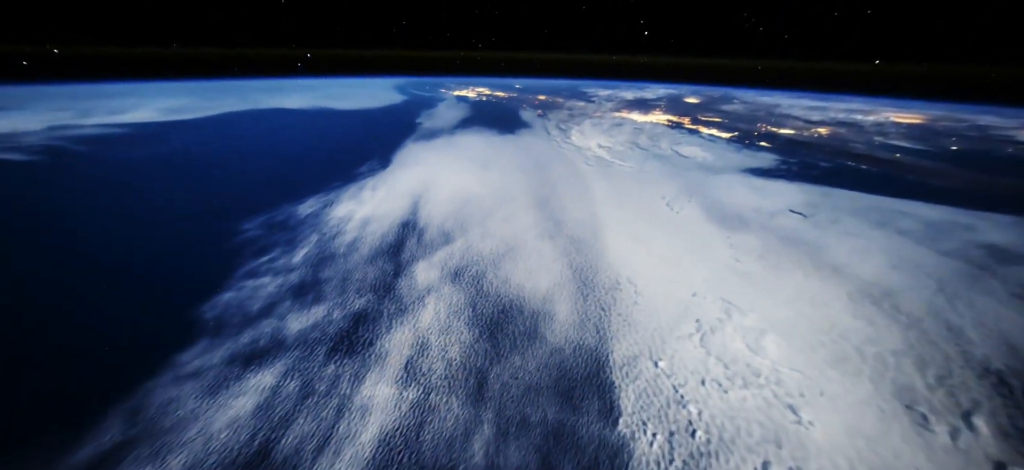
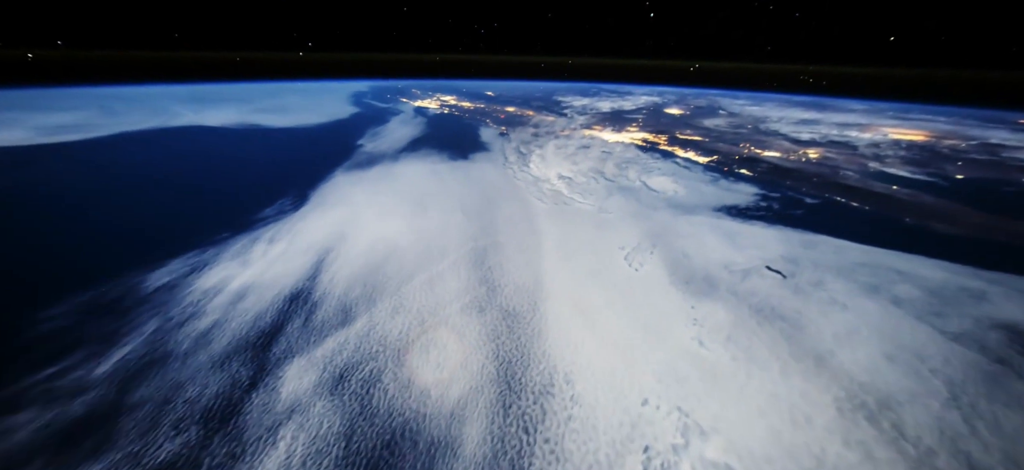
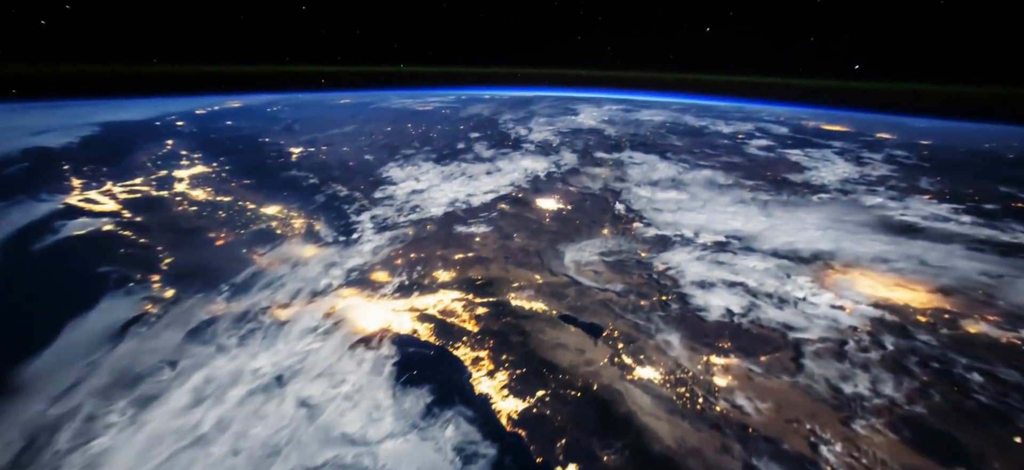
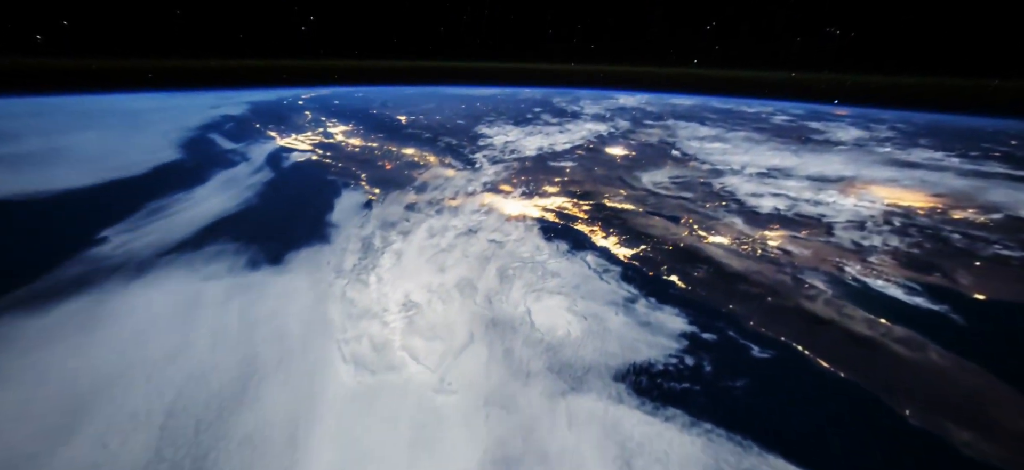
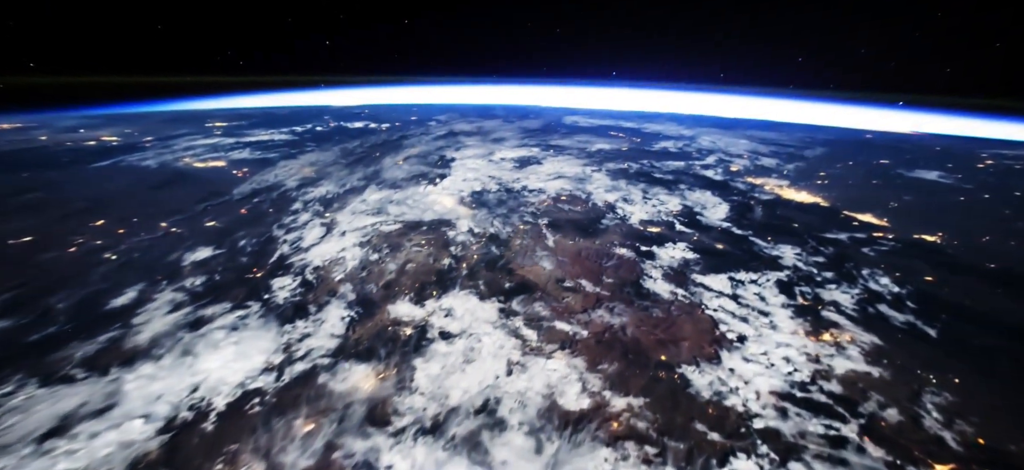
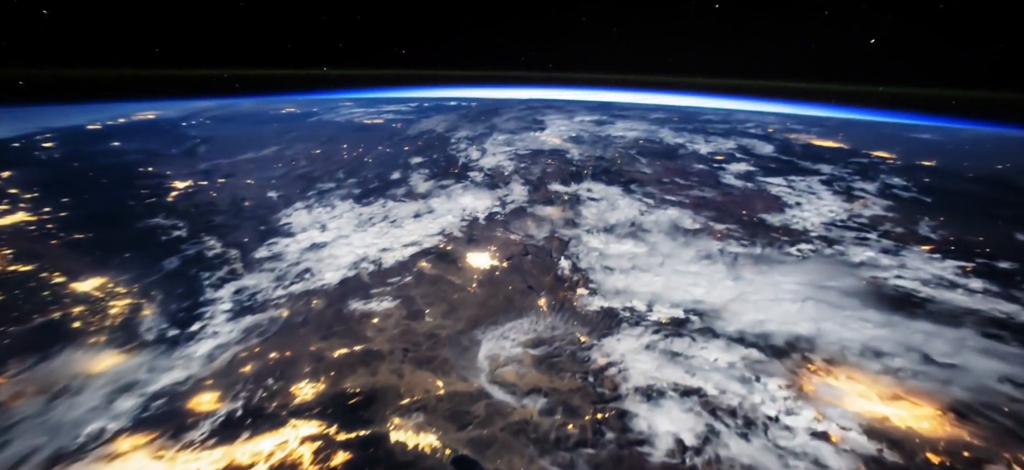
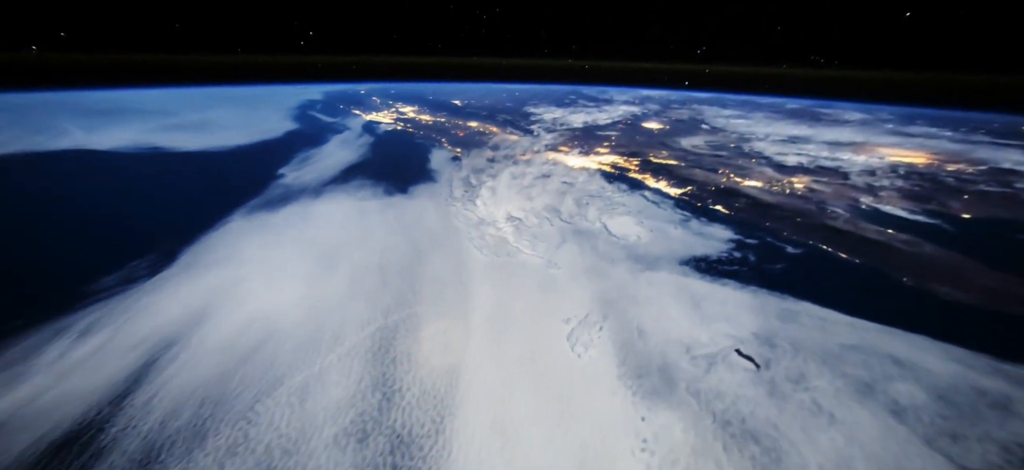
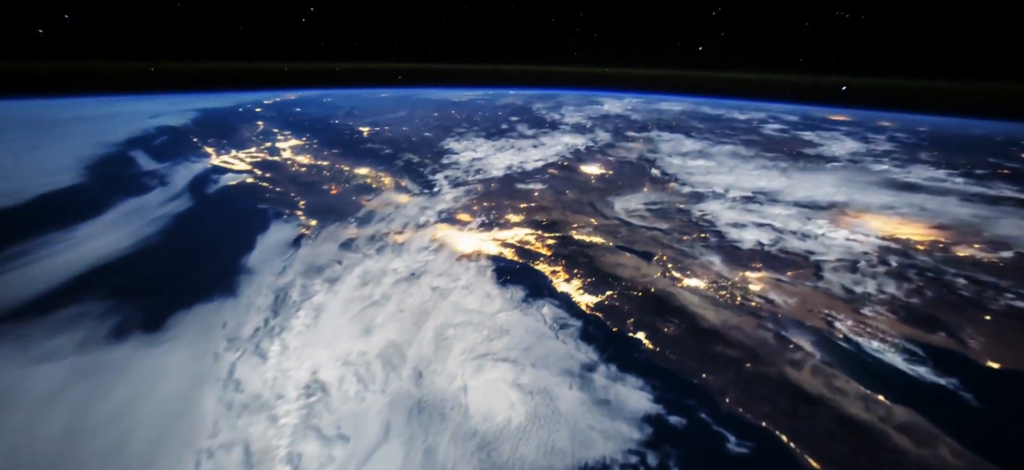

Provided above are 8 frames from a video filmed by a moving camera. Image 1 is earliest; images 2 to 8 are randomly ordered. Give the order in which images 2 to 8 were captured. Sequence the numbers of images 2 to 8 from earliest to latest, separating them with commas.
2, 7, 4, 8, 3, 6, 5
